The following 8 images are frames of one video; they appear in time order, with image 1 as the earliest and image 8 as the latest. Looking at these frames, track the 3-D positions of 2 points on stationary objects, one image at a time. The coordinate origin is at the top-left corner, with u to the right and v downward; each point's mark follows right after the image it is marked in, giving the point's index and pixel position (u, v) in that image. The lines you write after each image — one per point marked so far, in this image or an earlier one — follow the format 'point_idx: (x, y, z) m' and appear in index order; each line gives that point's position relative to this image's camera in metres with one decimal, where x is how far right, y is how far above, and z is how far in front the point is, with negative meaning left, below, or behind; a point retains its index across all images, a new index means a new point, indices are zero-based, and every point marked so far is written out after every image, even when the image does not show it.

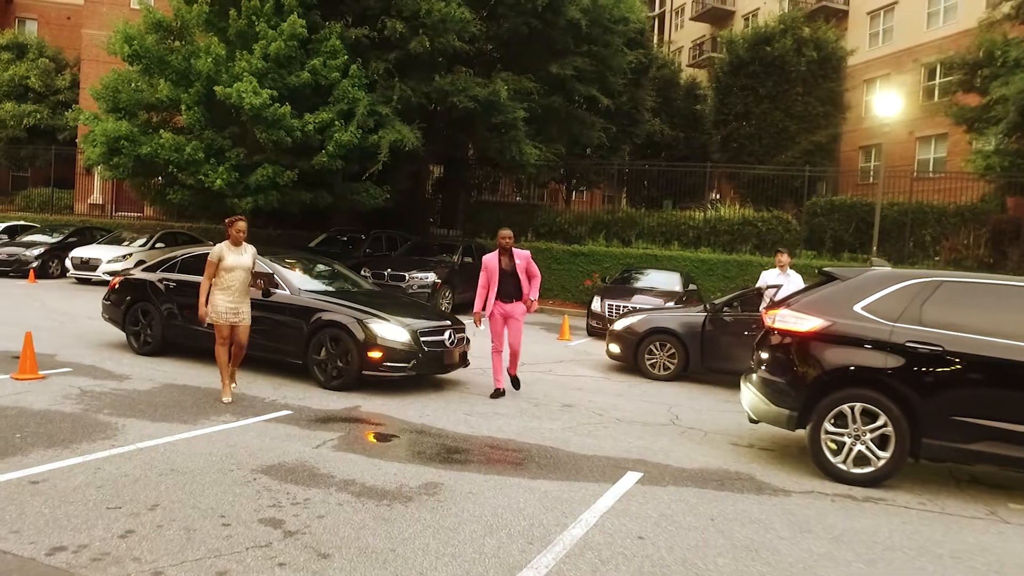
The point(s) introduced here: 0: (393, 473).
0: (-0.7, -1.2, +4.7) m
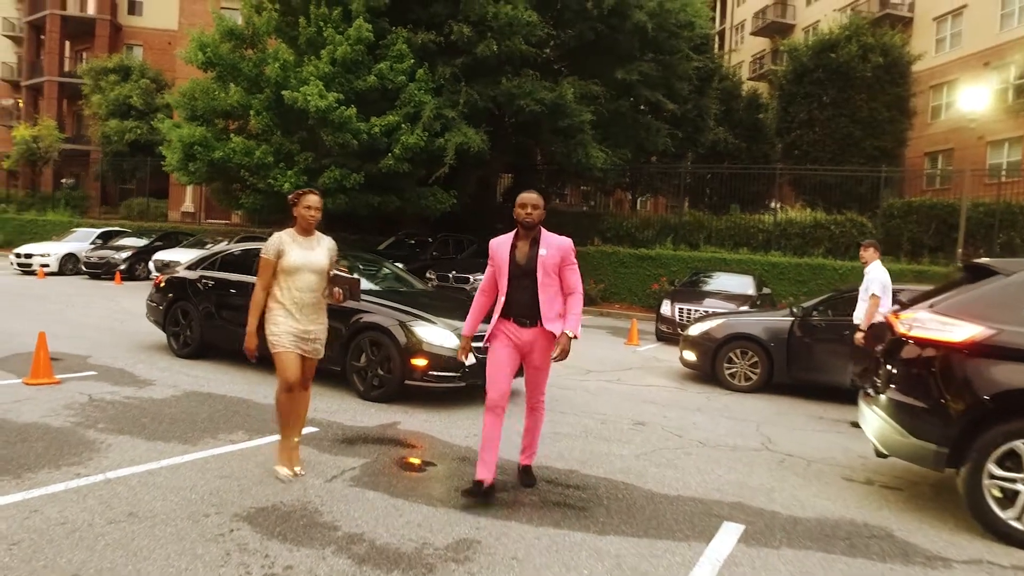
0: (-0.5, -1.1, +3.6) m
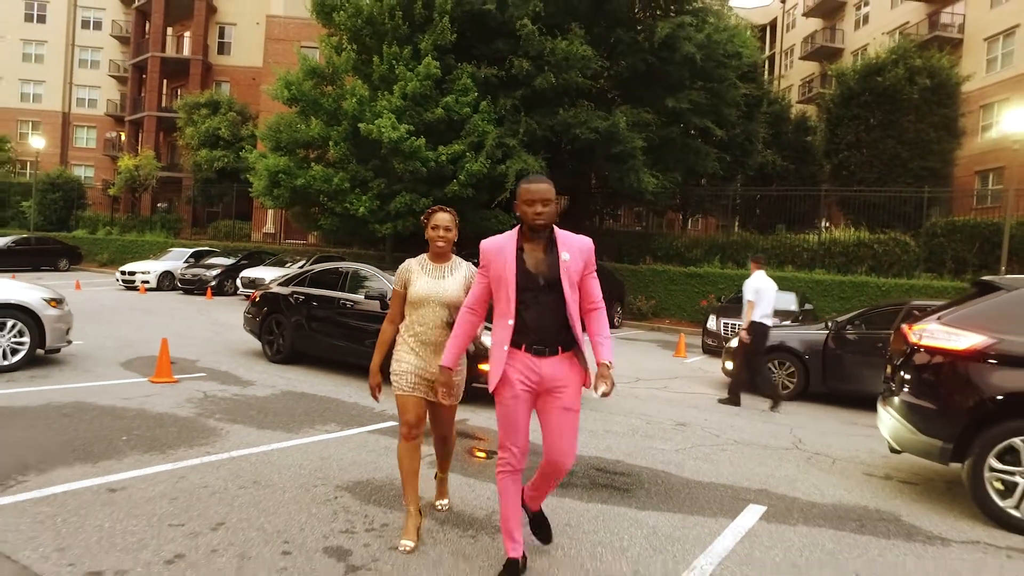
0: (-0.2, -1.2, +4.3) m
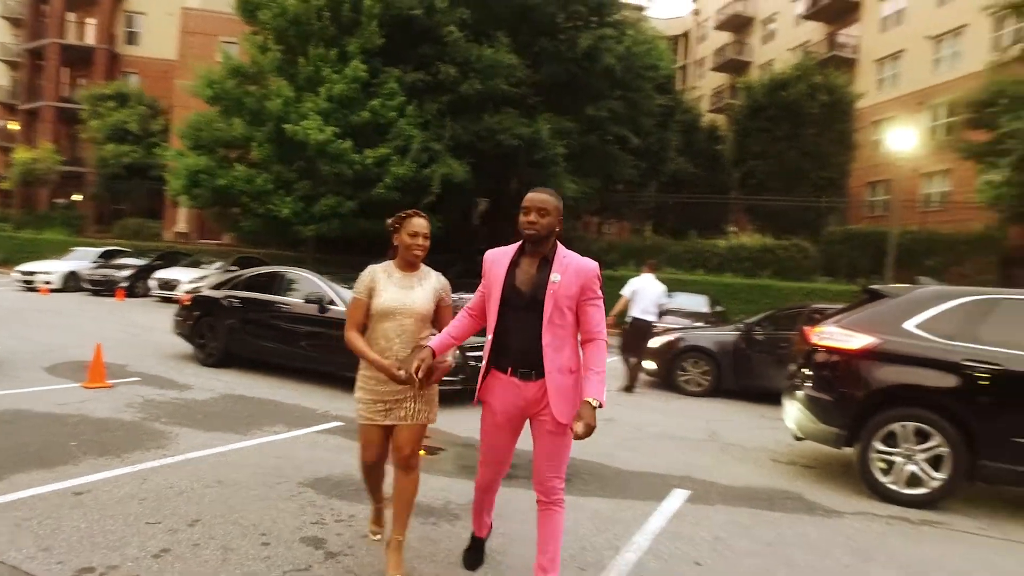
0: (-0.5, -1.3, +4.6) m
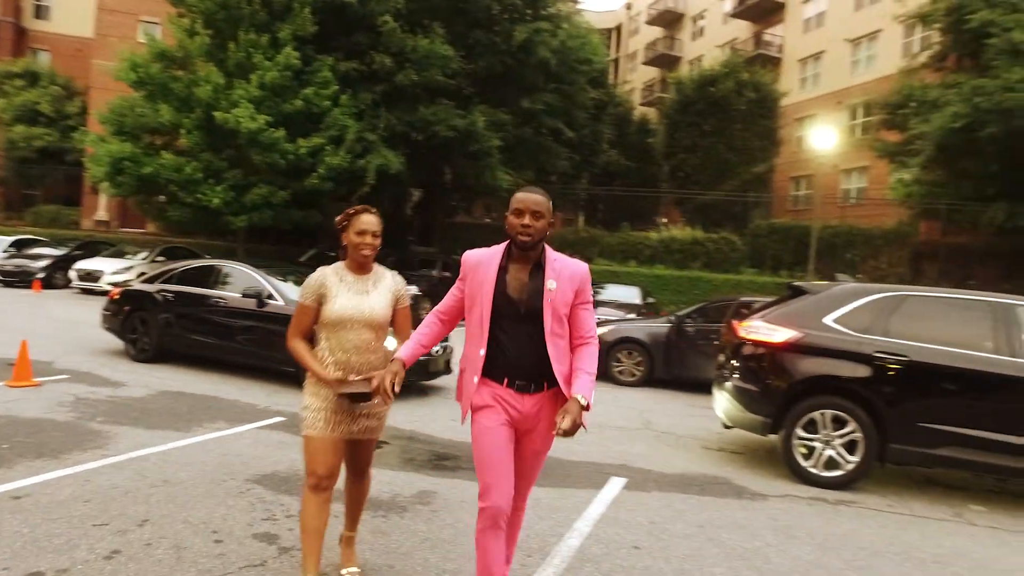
0: (-0.8, -1.2, +4.7) m
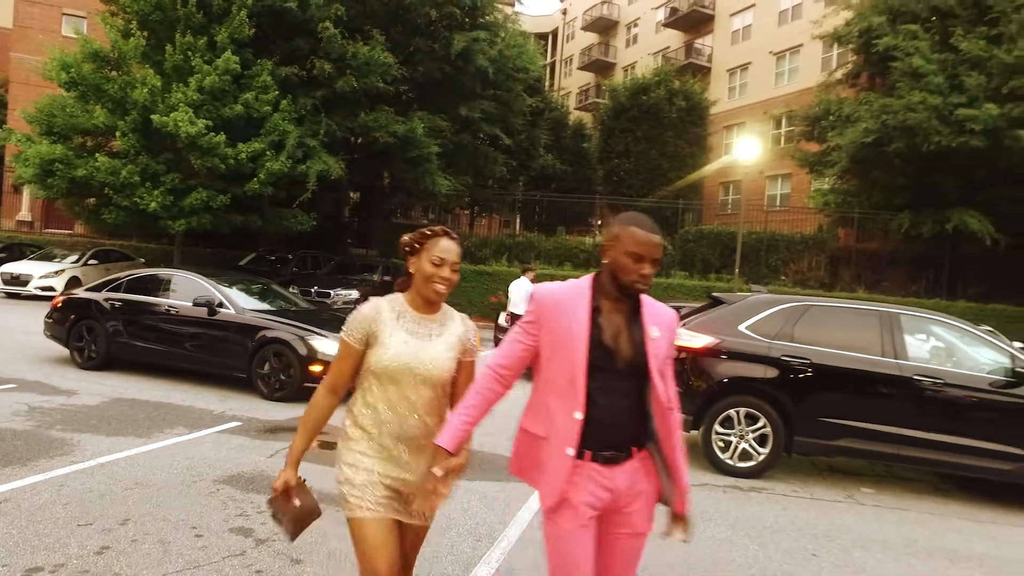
0: (-1.2, -1.3, +5.2) m
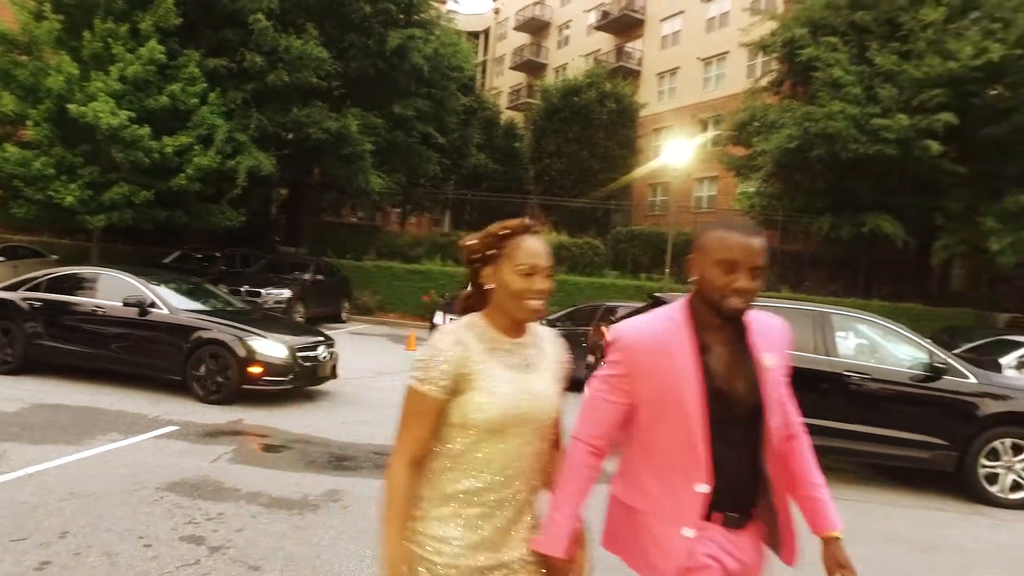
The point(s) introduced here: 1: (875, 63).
0: (-1.5, -1.3, +5.1) m
1: (+8.0, +5.0, +16.3) m
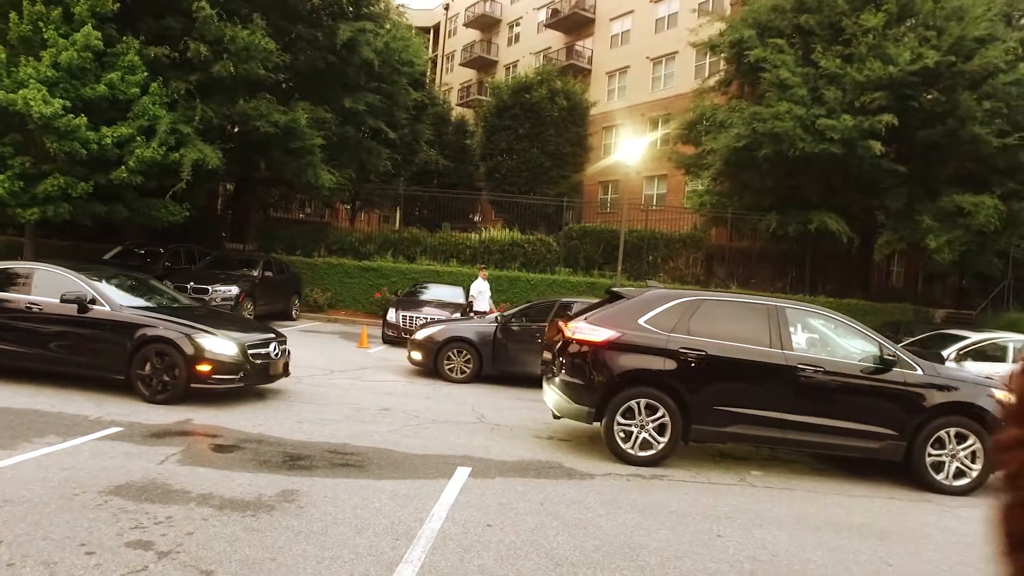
0: (-1.8, -1.3, +4.9) m
1: (+7.0, +5.1, +16.7) m
